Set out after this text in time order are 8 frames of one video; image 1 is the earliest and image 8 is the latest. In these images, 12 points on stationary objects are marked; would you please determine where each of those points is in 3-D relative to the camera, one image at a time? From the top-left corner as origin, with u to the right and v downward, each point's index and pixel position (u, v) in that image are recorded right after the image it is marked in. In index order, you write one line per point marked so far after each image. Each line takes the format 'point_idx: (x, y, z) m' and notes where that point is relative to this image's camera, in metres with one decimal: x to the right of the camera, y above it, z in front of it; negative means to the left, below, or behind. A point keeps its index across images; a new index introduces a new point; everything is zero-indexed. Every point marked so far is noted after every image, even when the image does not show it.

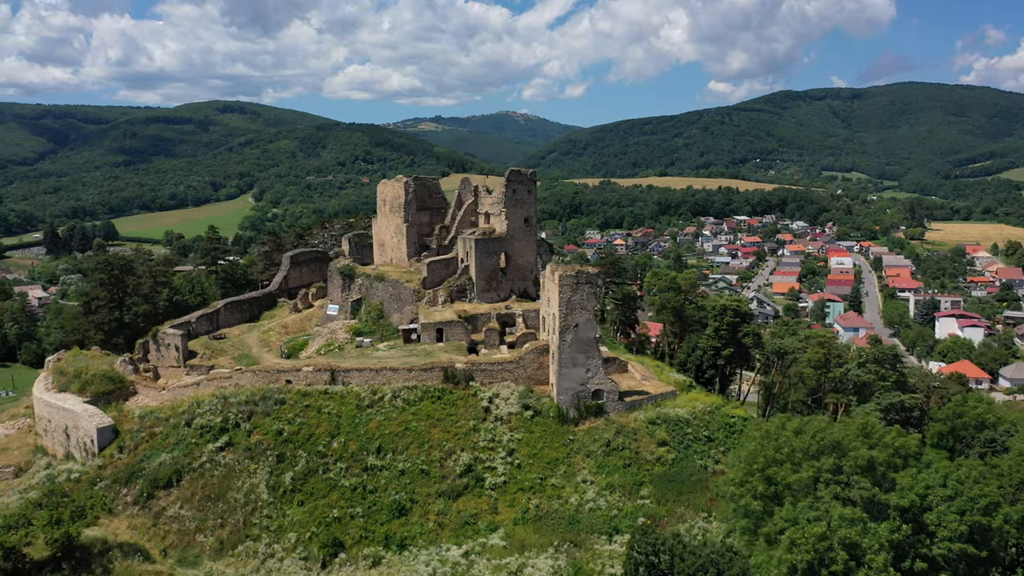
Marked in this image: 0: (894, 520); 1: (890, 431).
0: (+5.8, -3.6, +12.4) m
1: (+6.5, -2.5, +14.2) m
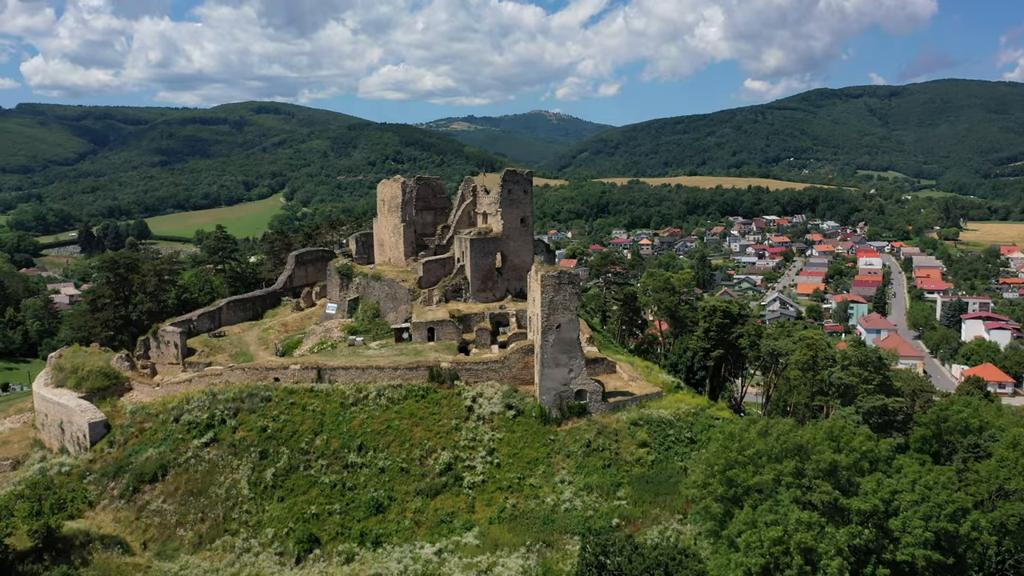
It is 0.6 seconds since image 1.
0: (+5.2, -3.6, +12.3) m
1: (+5.9, -2.6, +14.0) m
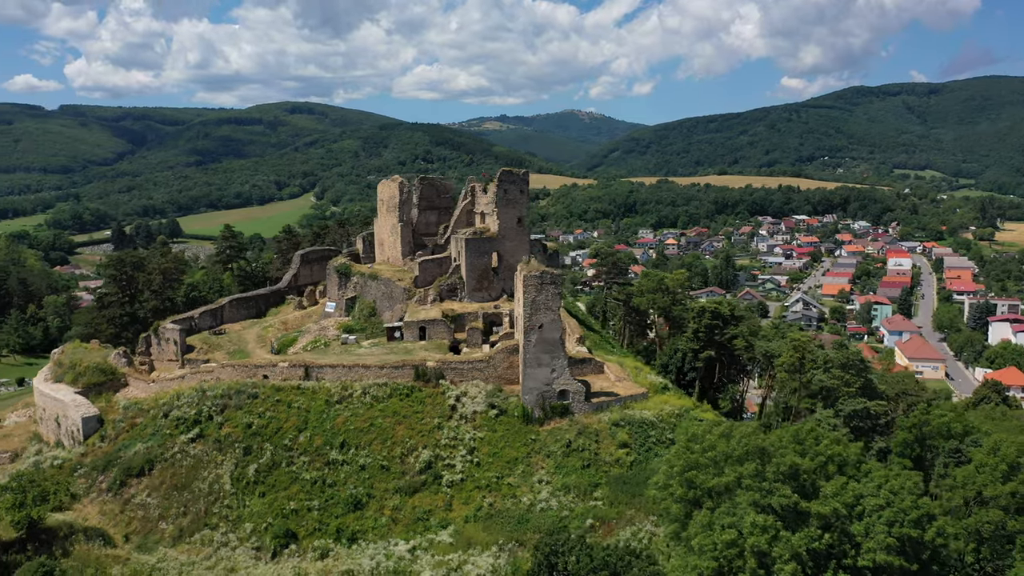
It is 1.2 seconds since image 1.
0: (+4.5, -3.6, +12.2) m
1: (+5.3, -2.6, +13.8) m
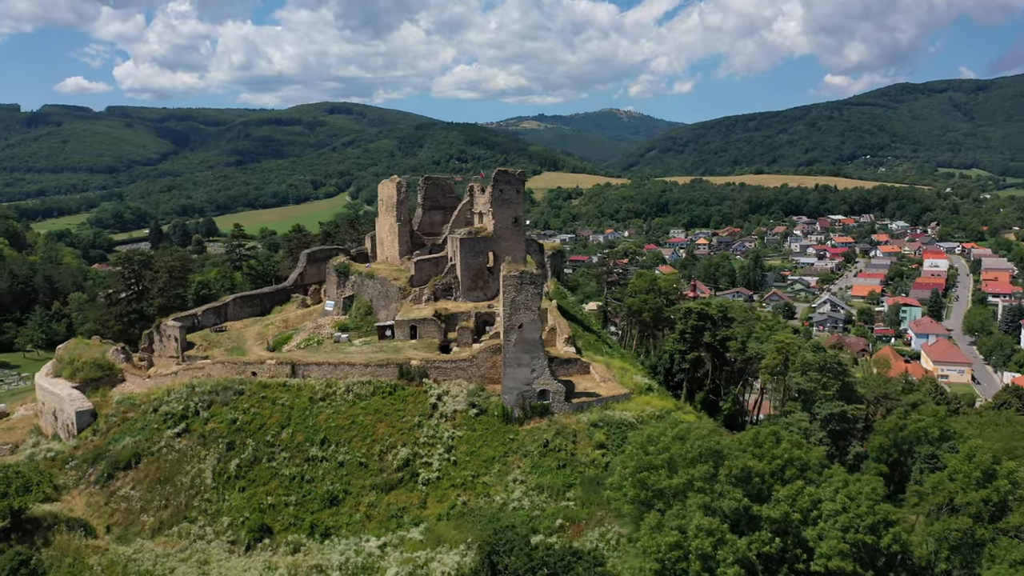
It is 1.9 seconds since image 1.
0: (+3.7, -3.6, +12.0) m
1: (+4.6, -2.6, +13.7) m
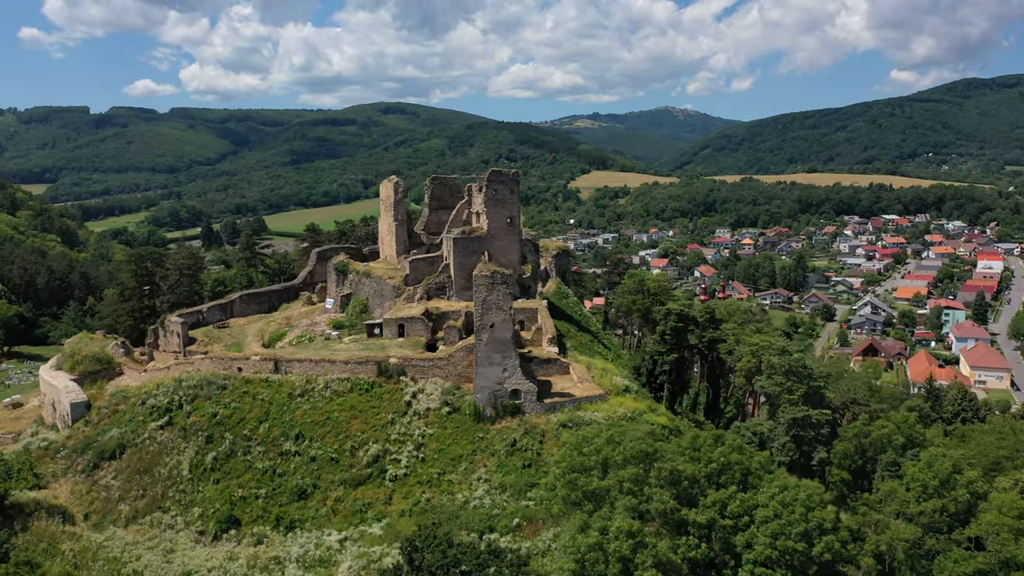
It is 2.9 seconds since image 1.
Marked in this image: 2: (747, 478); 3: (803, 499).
0: (+2.6, -3.7, +11.9) m
1: (+3.6, -2.7, +13.5) m
2: (+3.7, -3.0, +13.0) m
3: (+4.6, -3.3, +12.7) m
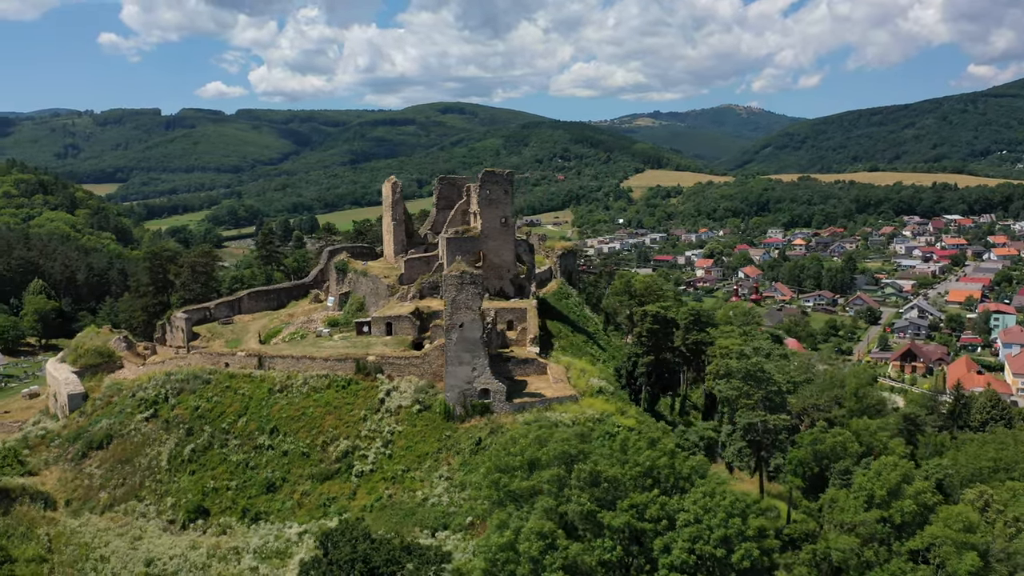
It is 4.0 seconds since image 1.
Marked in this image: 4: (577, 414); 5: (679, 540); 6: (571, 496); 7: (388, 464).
0: (+1.3, -3.7, +11.9) m
1: (+2.5, -2.7, +13.4) m
2: (+2.5, -3.1, +12.9) m
3: (+3.4, -3.3, +12.6) m
4: (+1.5, -2.9, +18.6) m
5: (+2.4, -3.7, +11.9) m
6: (+0.9, -3.1, +12.2) m
7: (-2.8, -3.9, +18.3) m
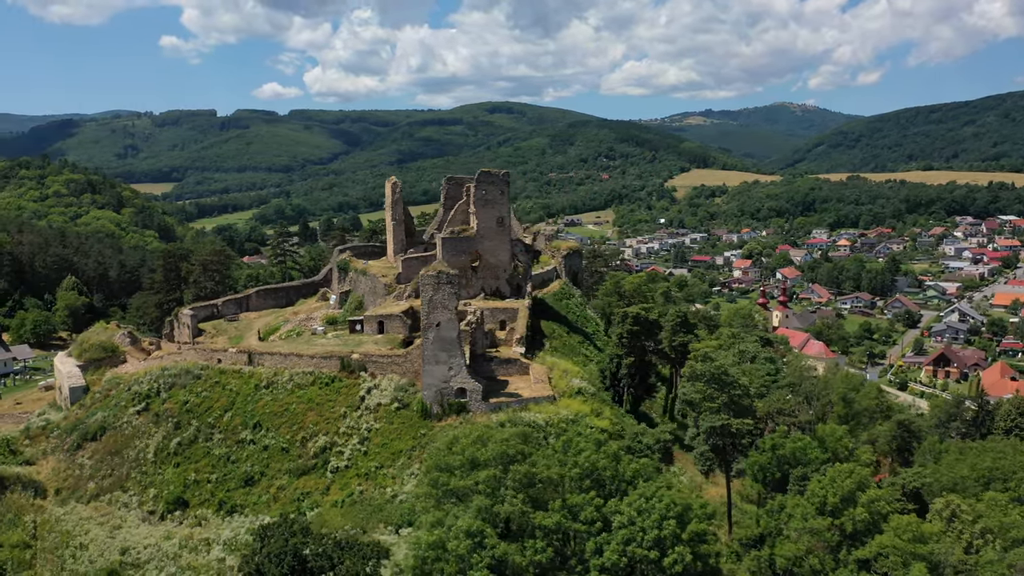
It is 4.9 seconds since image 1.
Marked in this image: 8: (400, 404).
0: (+0.3, -3.7, +11.9) m
1: (+1.5, -2.7, +13.4) m
2: (+1.6, -3.1, +12.9) m
3: (+2.4, -3.4, +12.5) m
4: (+0.9, -2.9, +18.6) m
5: (+1.4, -3.7, +11.9) m
6: (-0.1, -3.2, +12.3) m
7: (-3.4, -3.9, +18.5) m
8: (-2.7, -2.8, +19.6) m
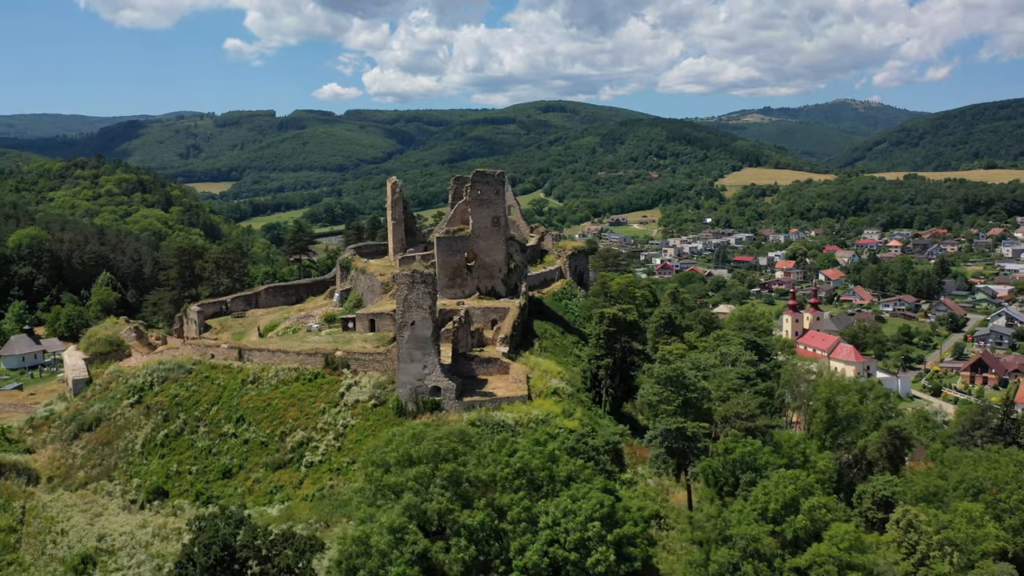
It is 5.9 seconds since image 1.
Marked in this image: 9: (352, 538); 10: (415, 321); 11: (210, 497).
0: (-0.8, -3.7, +12.0) m
1: (+0.5, -2.7, +13.4) m
2: (+0.5, -3.1, +12.9) m
3: (+1.3, -3.4, +12.4) m
4: (+0.2, -2.9, +18.6) m
5: (+0.3, -3.7, +11.9) m
6: (-1.2, -3.2, +12.4) m
7: (-4.1, -3.9, +18.9) m
8: (-3.3, -2.8, +19.9) m
9: (-2.4, -3.7, +12.1) m
10: (-2.3, -0.8, +19.3) m
11: (-6.8, -4.7, +18.4) m
